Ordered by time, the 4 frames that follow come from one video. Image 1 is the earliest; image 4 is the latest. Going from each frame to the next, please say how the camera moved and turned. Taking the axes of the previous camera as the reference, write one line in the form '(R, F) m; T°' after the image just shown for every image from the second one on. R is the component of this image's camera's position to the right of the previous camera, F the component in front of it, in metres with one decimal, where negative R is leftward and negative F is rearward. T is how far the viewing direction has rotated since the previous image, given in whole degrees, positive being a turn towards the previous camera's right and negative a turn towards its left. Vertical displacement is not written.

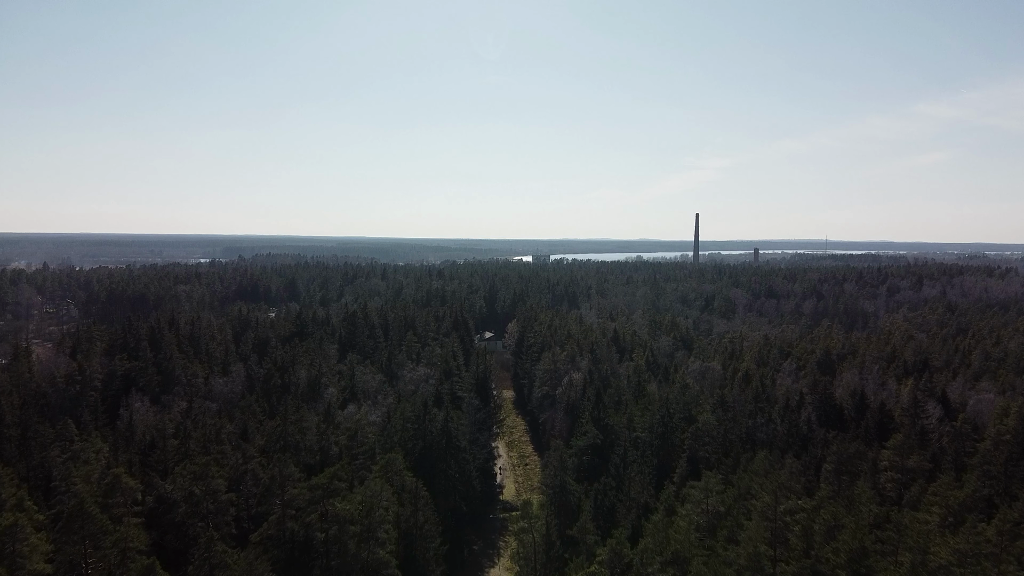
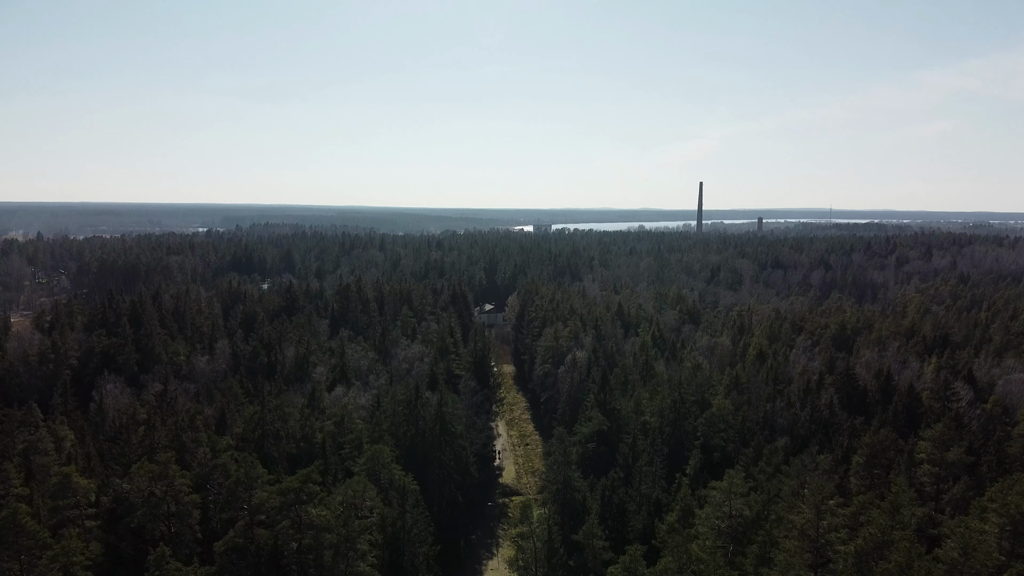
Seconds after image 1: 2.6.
(+0.1, +3.3) m; 0°
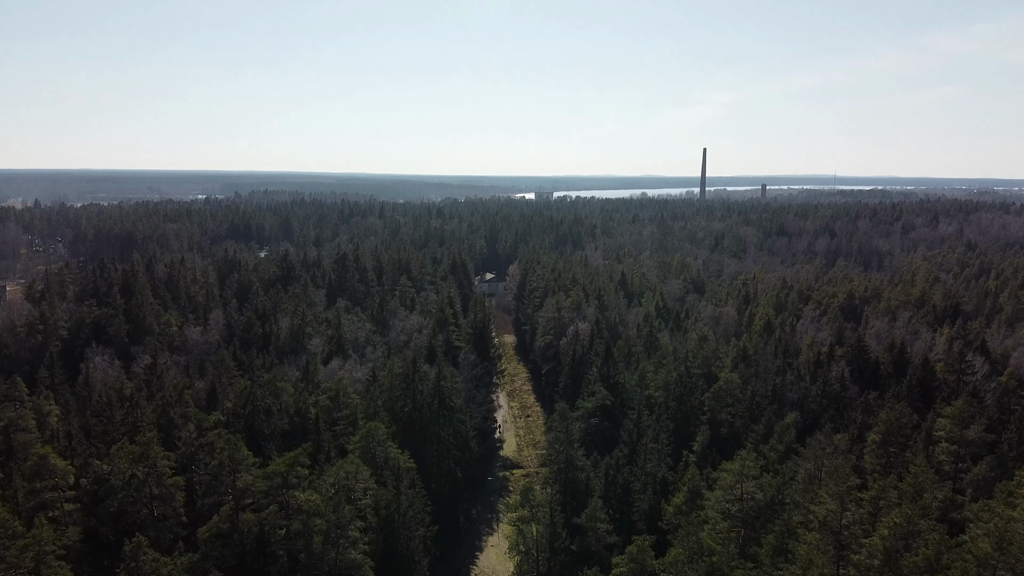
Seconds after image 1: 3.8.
(+0.1, +1.5) m; 0°
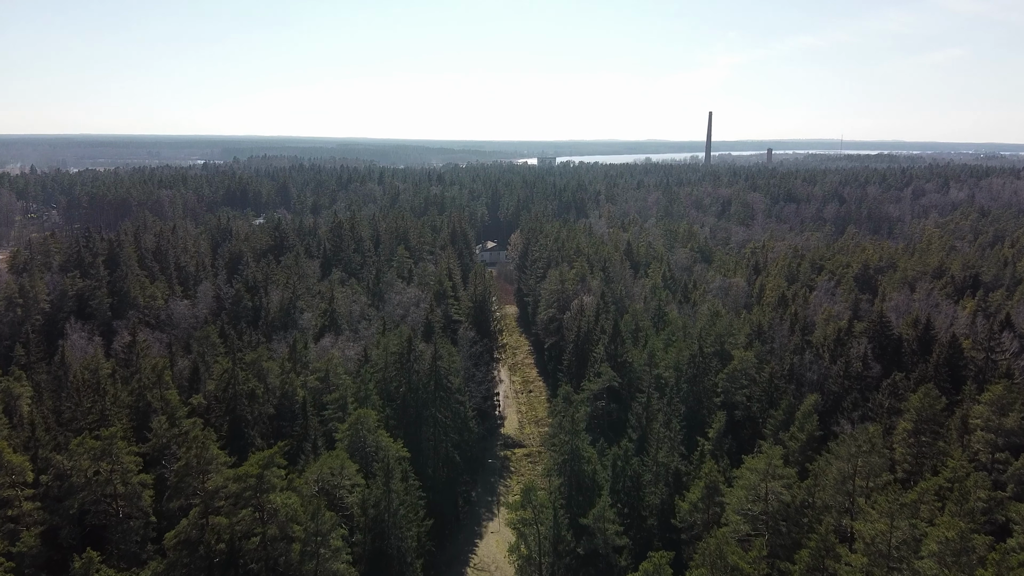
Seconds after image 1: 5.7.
(+0.1, +2.4) m; 0°
